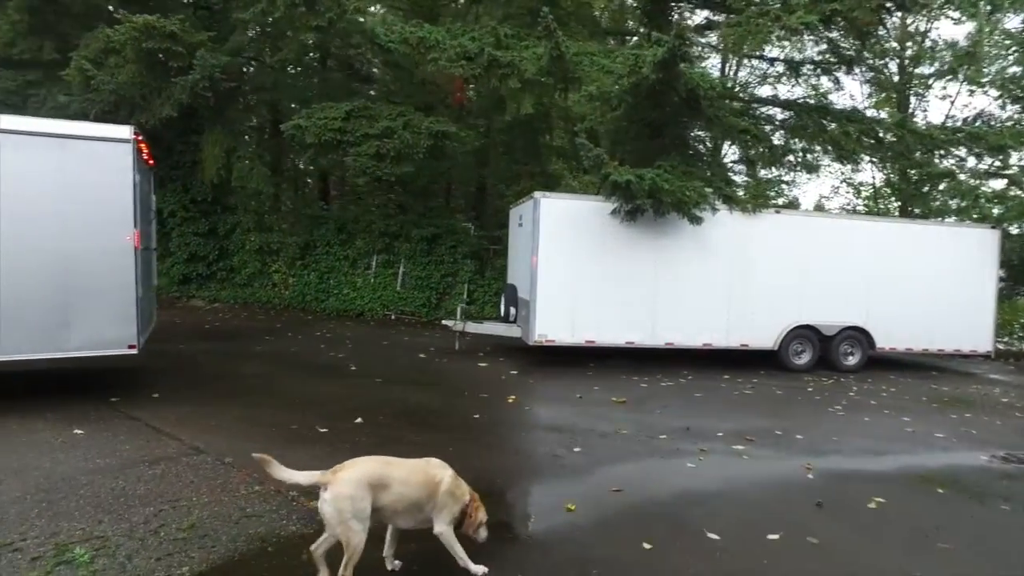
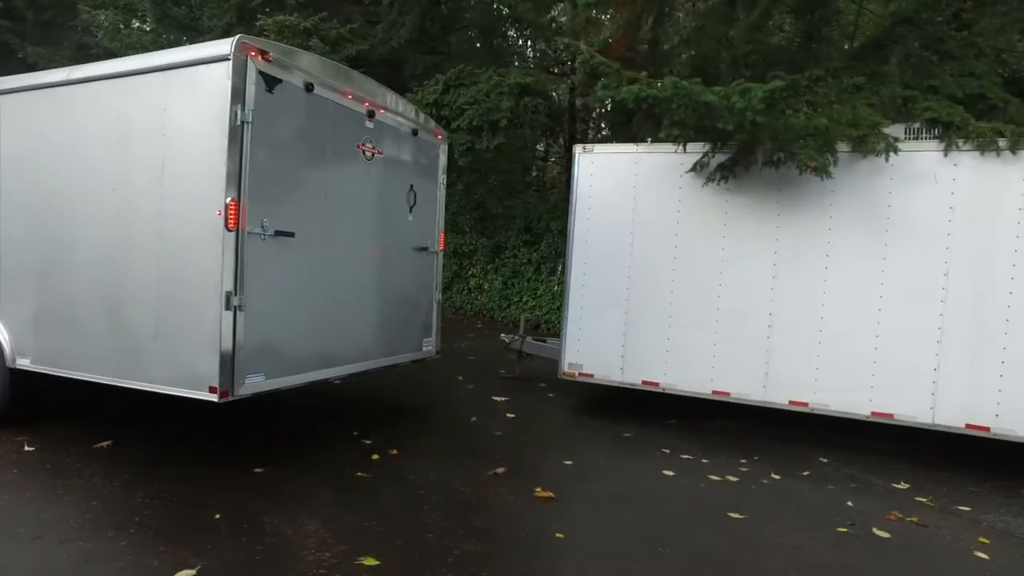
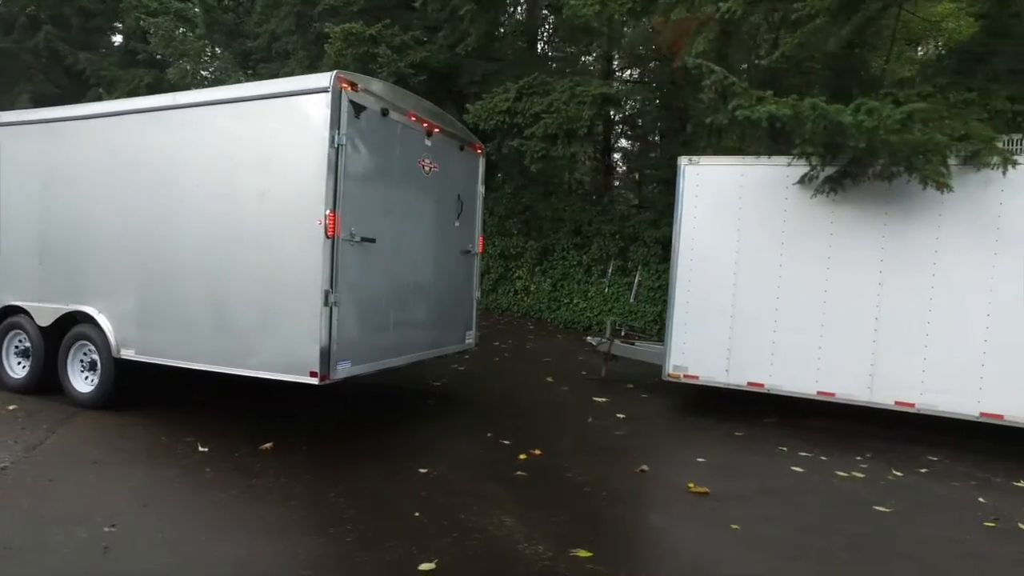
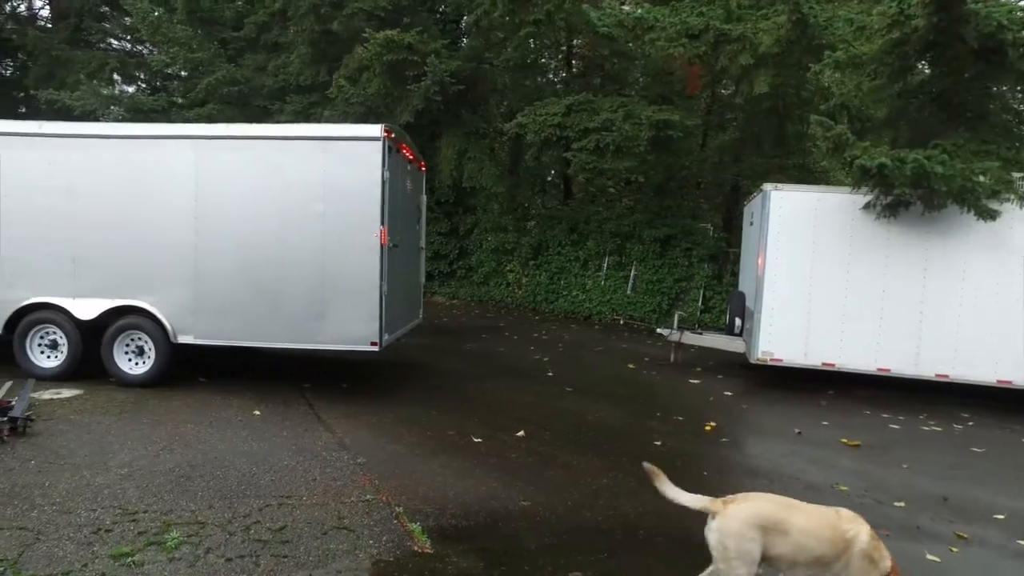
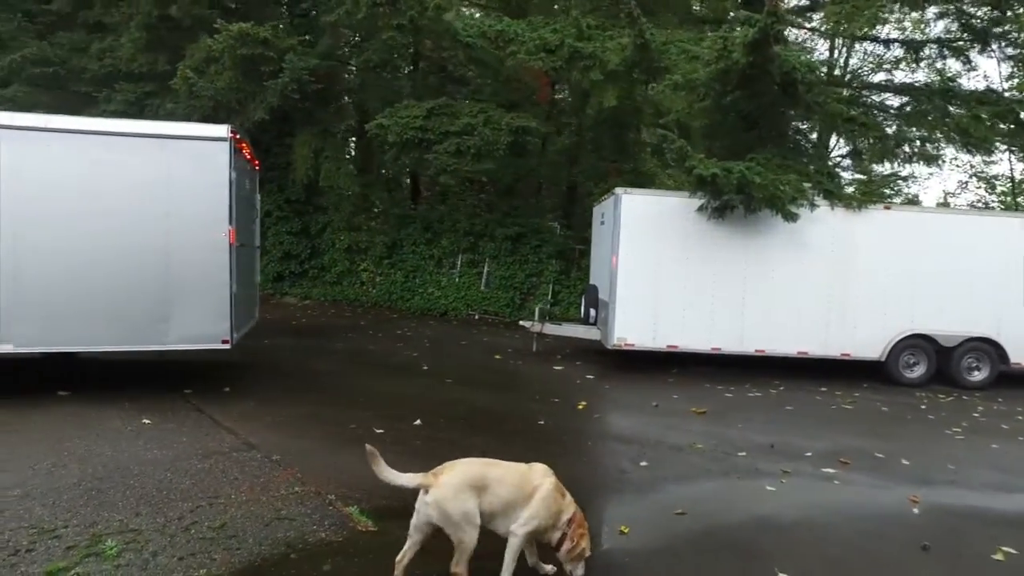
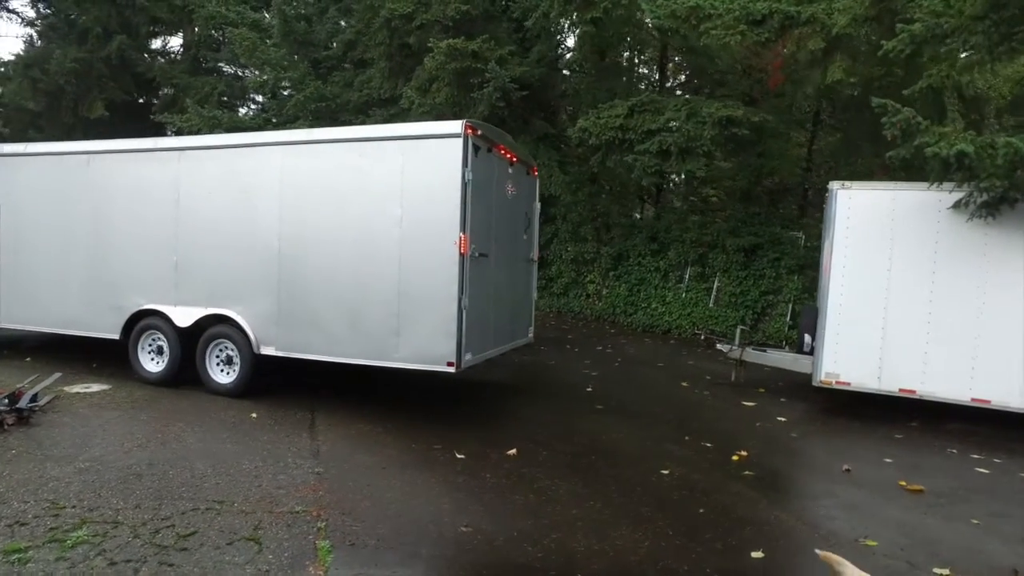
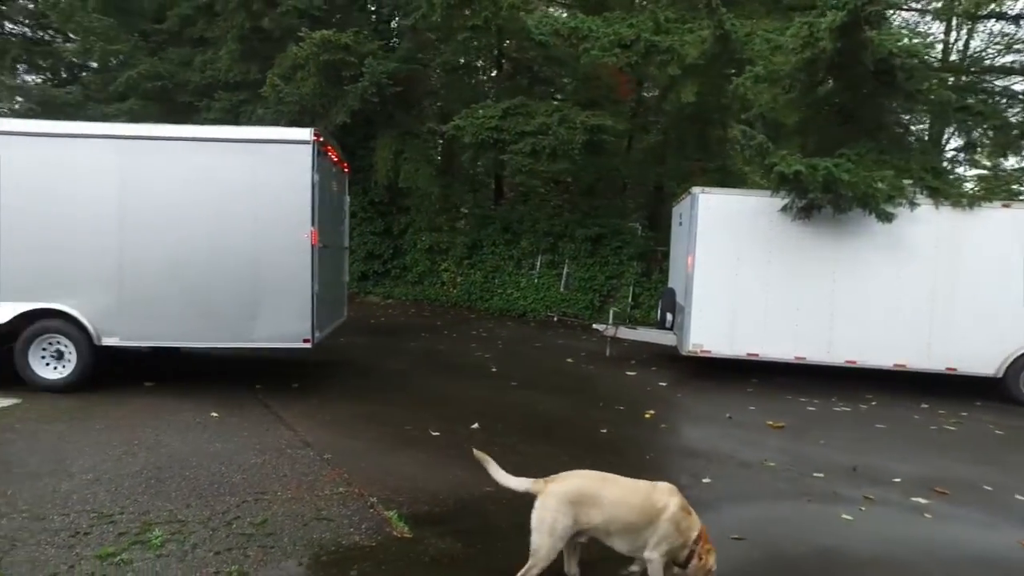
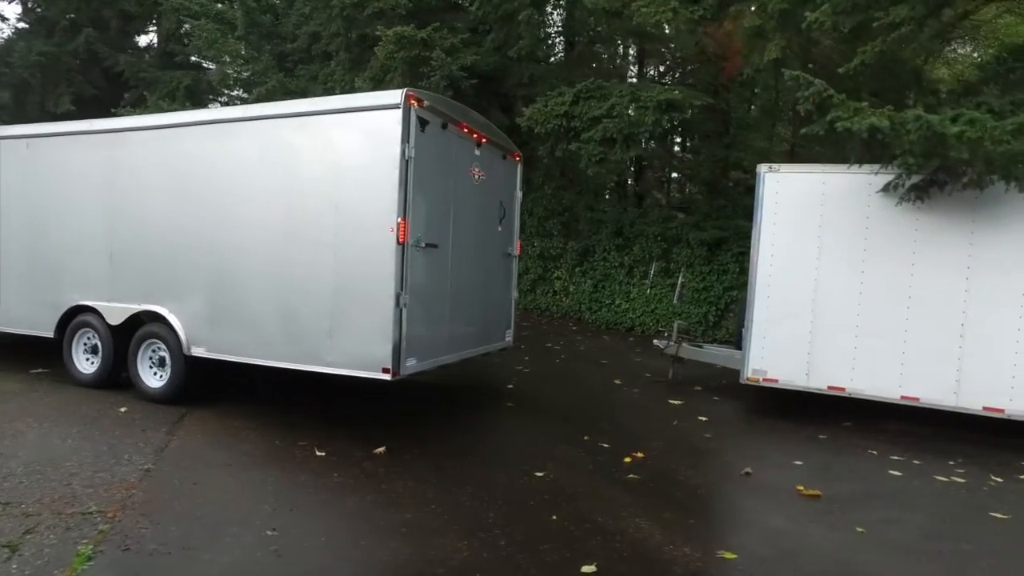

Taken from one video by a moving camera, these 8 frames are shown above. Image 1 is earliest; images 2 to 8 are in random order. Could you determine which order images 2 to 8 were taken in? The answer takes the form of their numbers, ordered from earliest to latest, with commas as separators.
5, 7, 4, 6, 8, 3, 2
